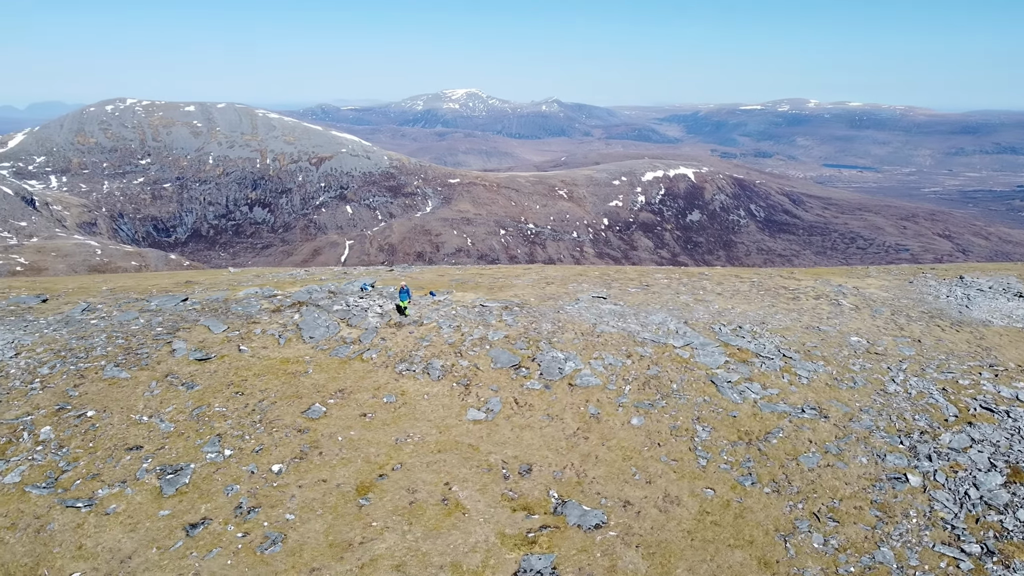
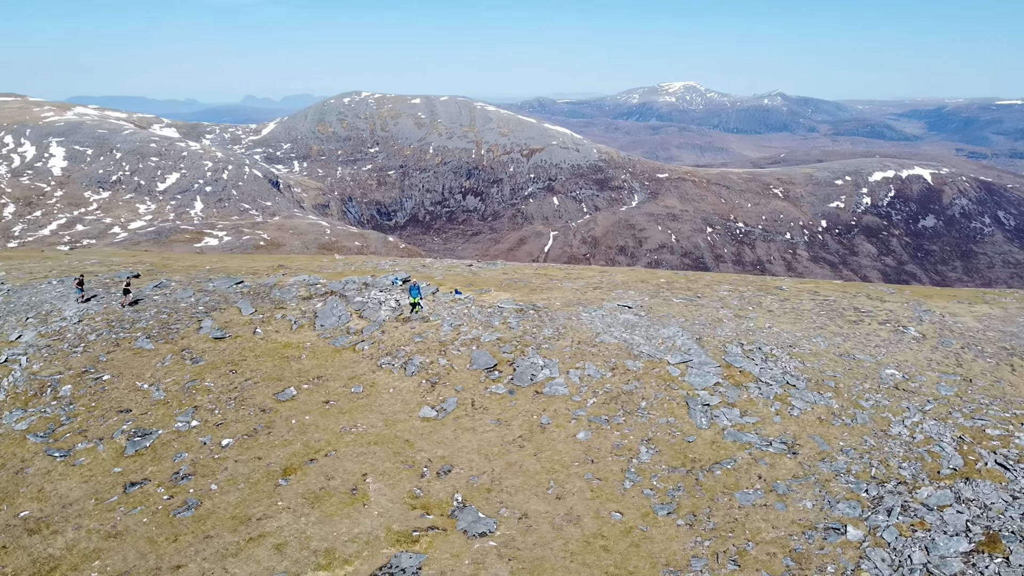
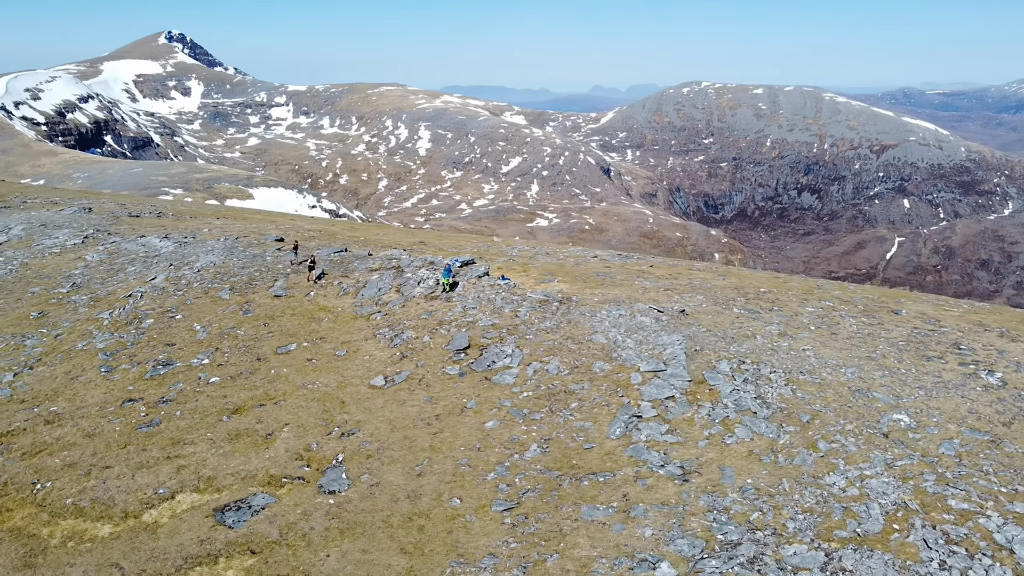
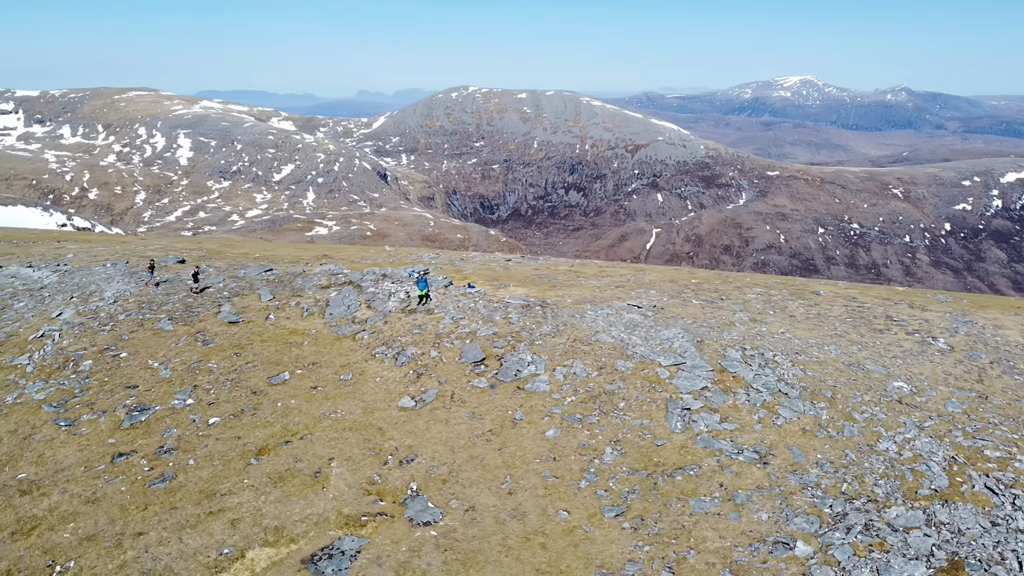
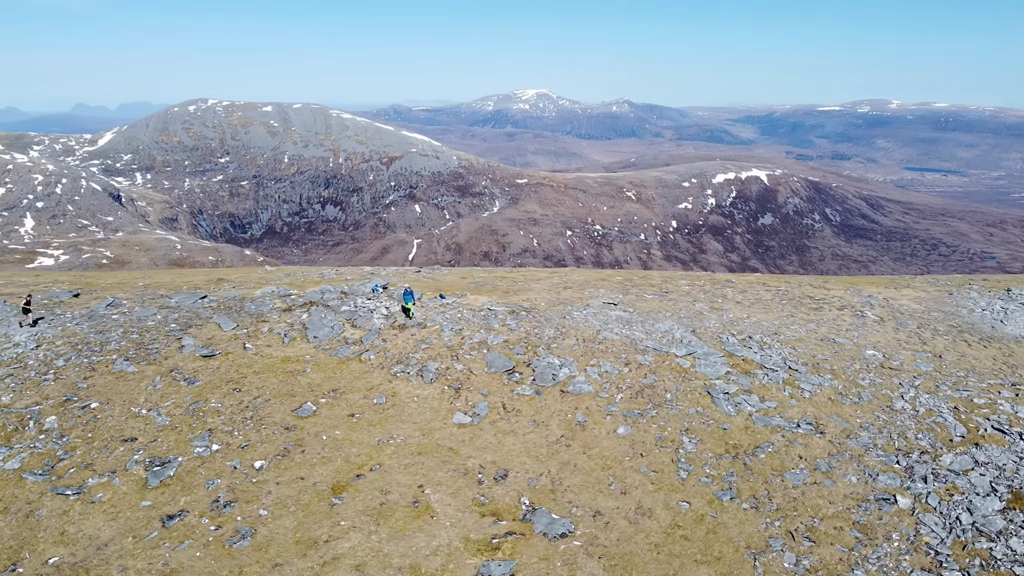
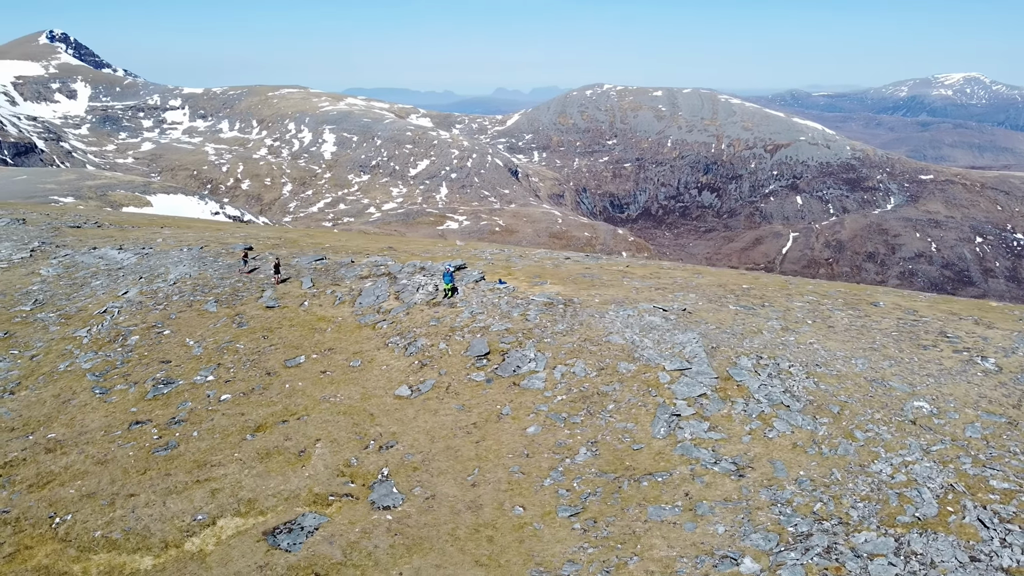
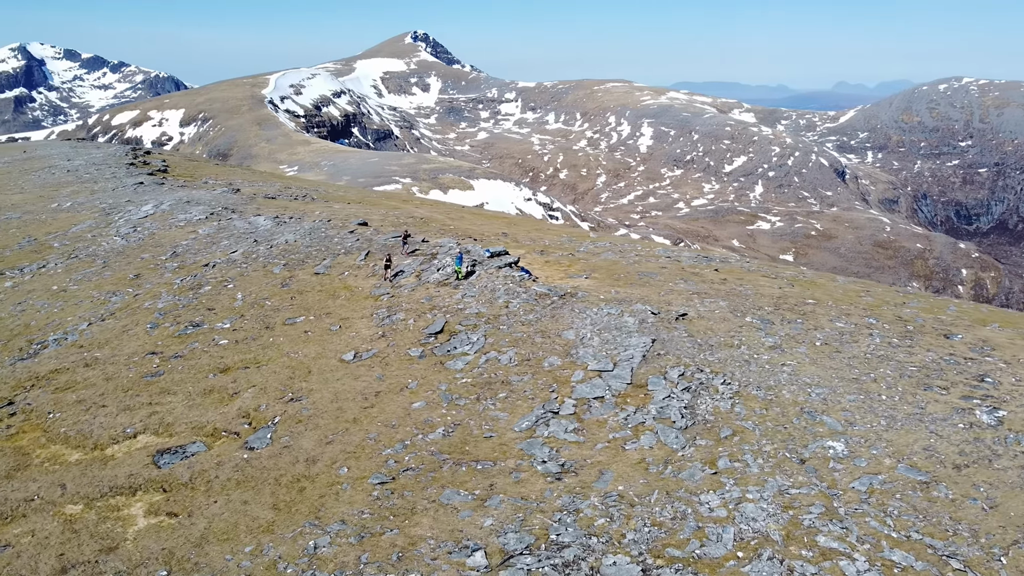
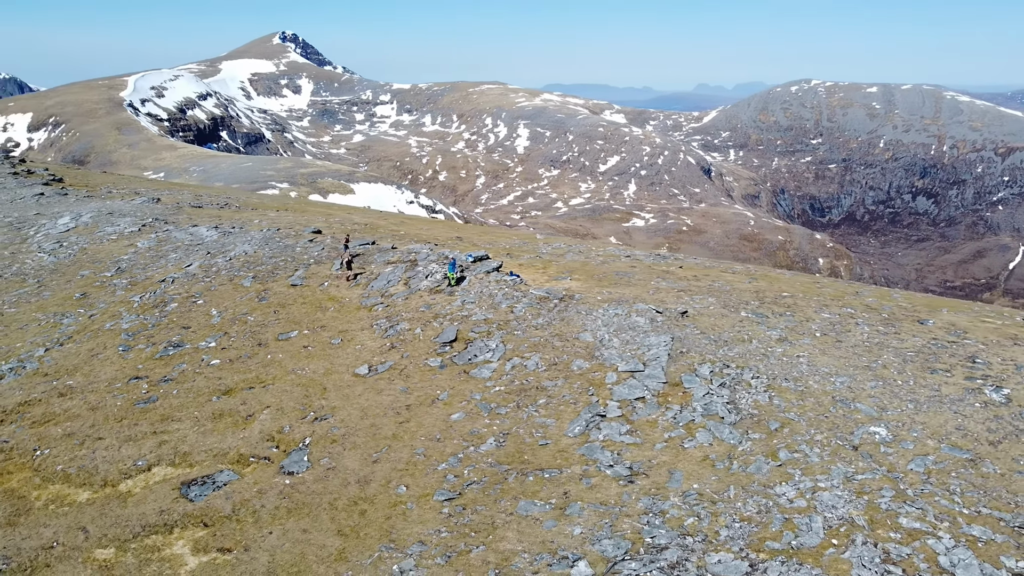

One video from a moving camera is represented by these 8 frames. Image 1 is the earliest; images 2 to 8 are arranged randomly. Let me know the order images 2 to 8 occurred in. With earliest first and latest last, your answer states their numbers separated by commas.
5, 2, 4, 6, 3, 8, 7
